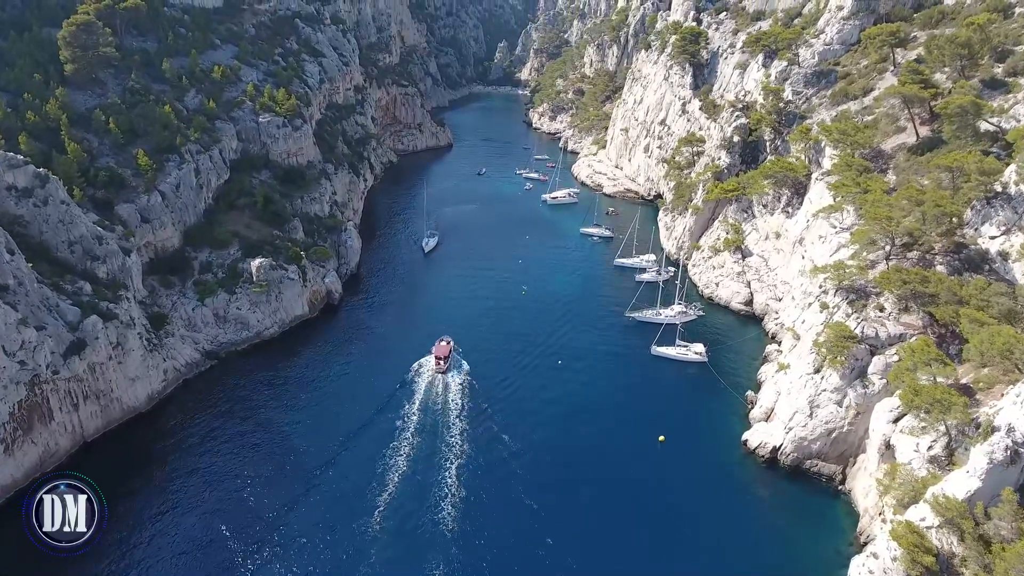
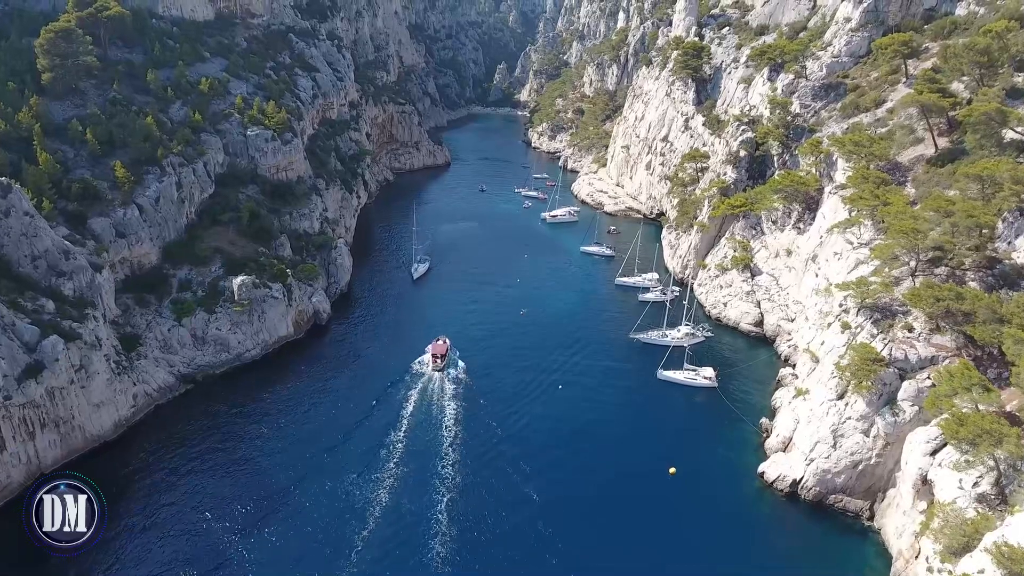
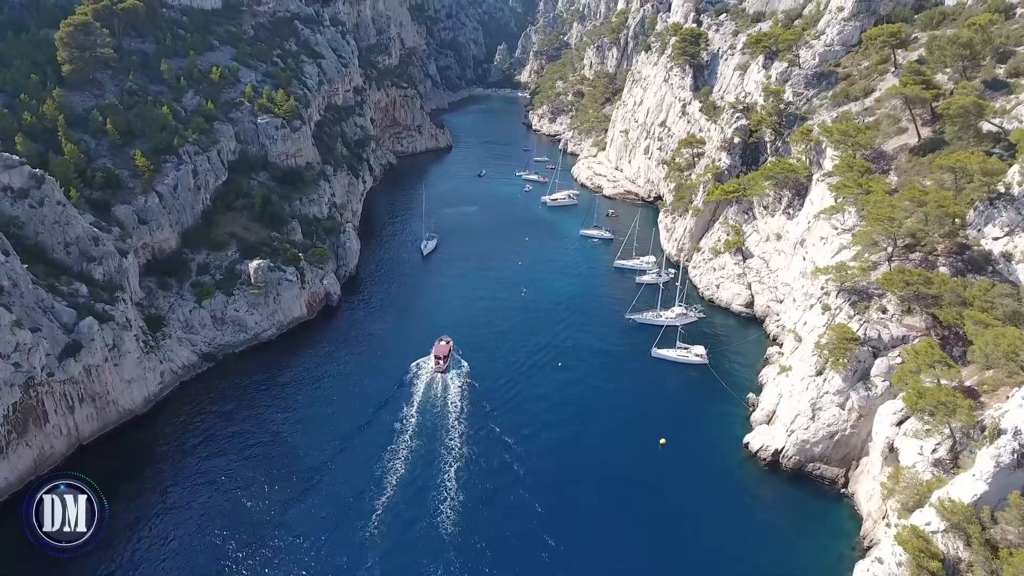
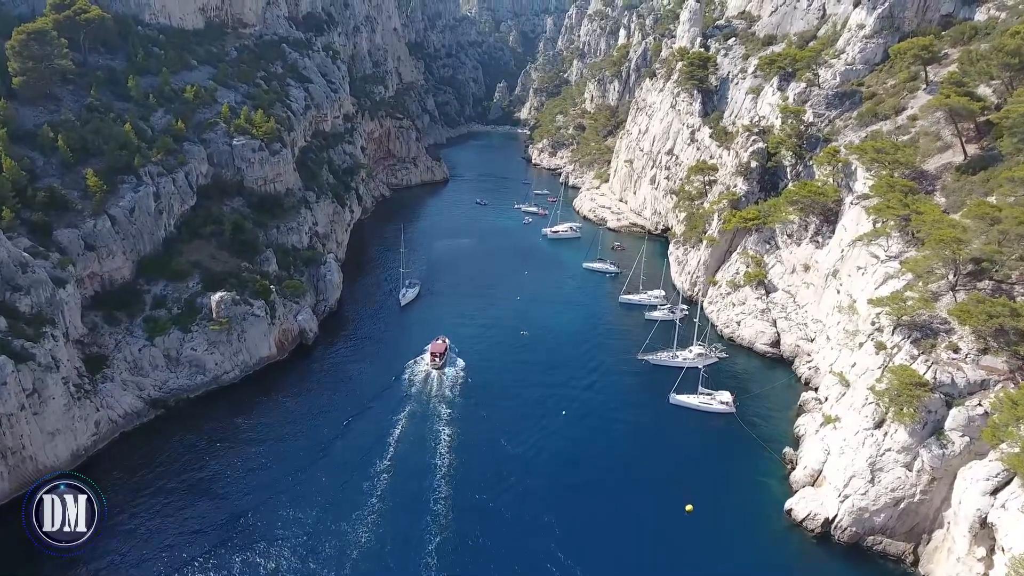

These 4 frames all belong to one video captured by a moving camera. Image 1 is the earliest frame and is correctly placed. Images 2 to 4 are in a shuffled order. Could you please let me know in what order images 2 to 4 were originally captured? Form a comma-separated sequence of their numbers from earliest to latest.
3, 2, 4
